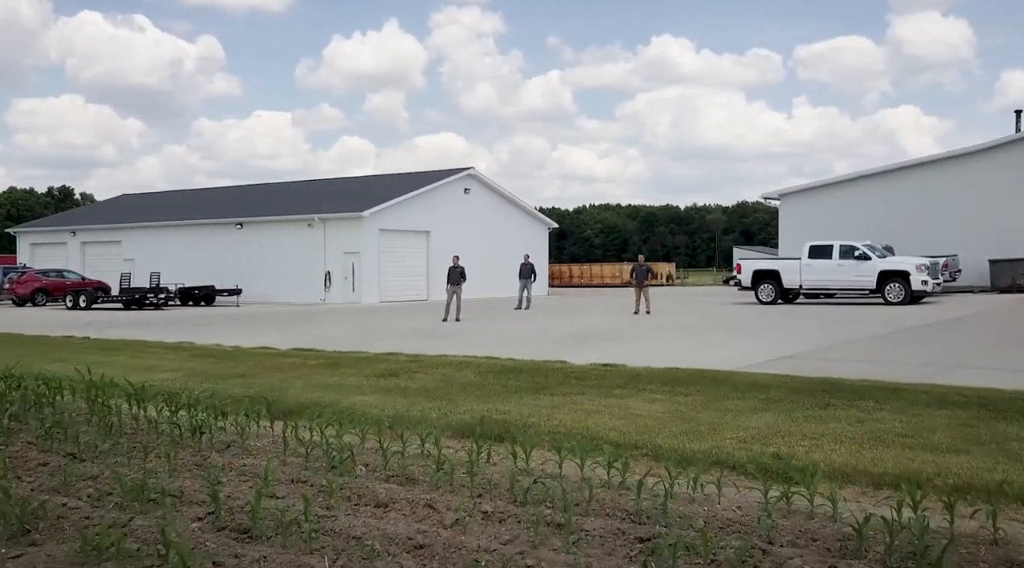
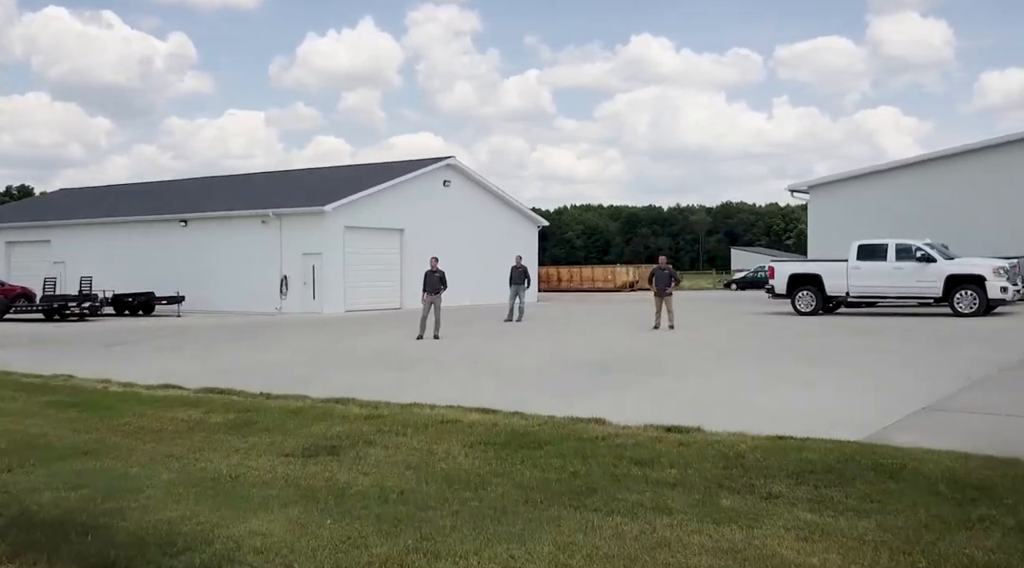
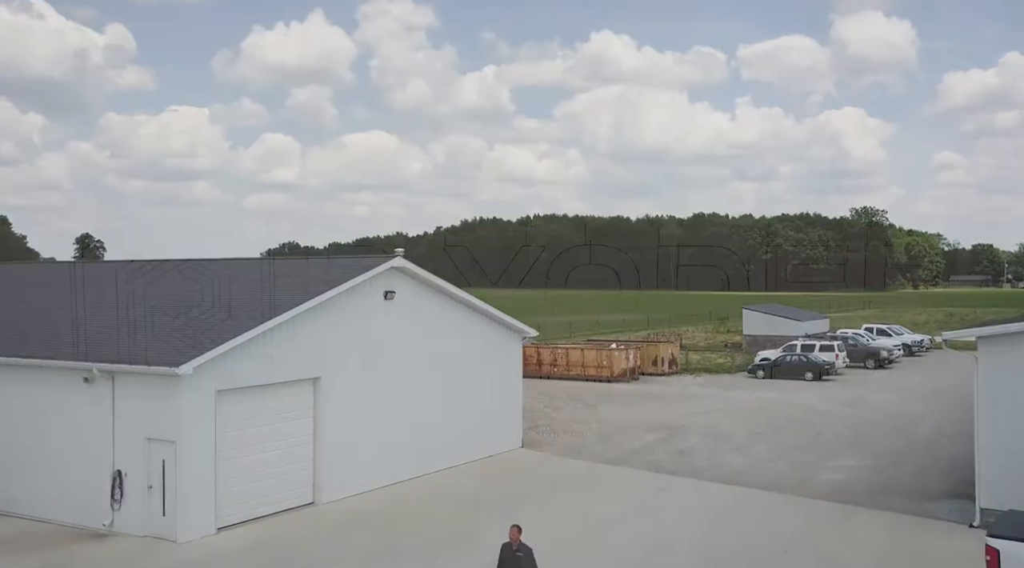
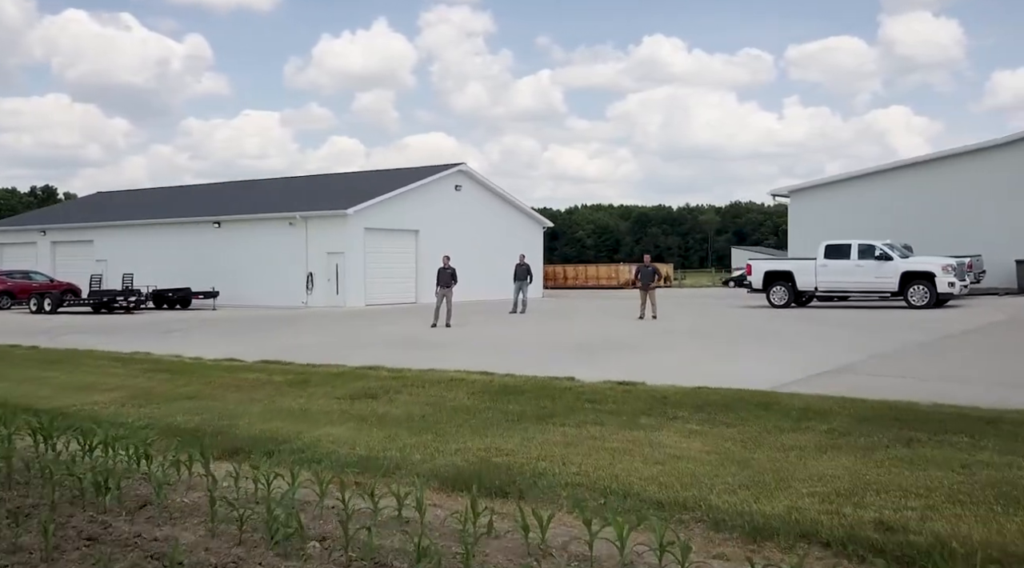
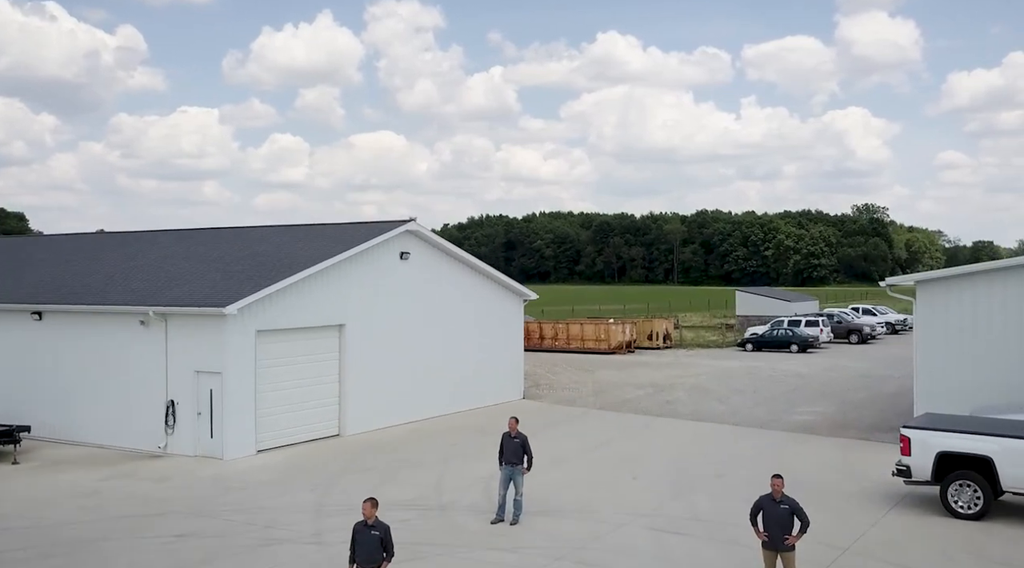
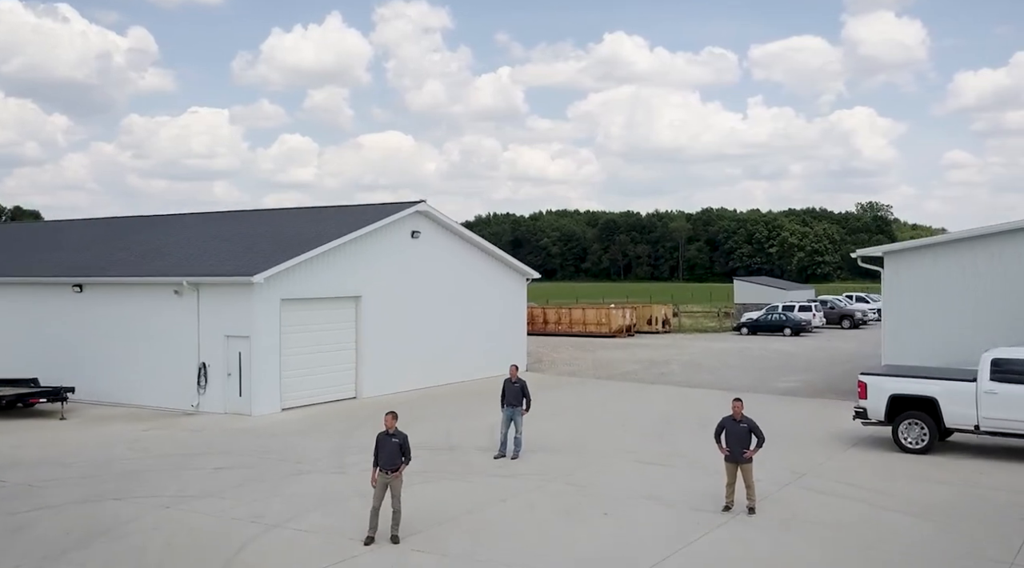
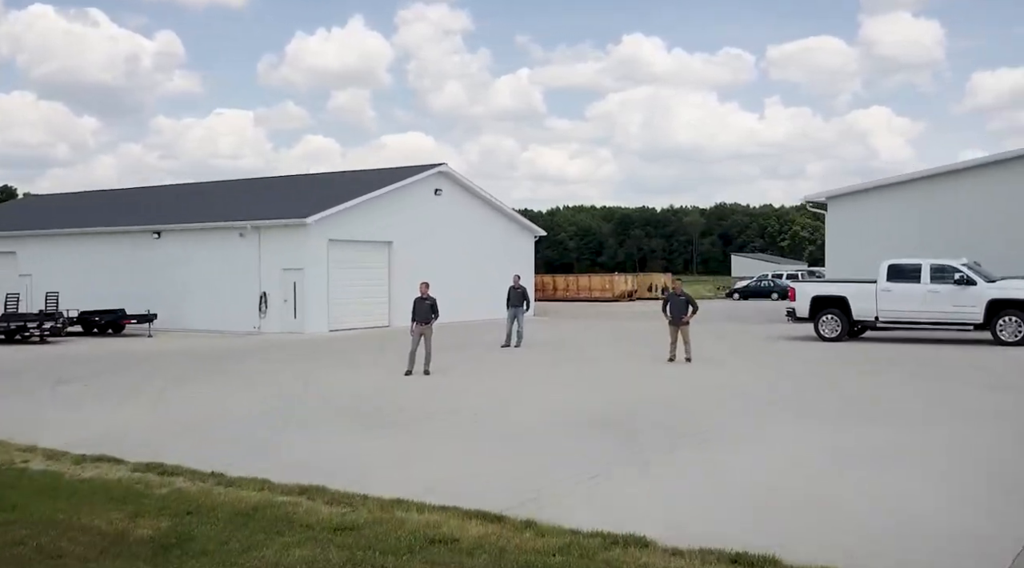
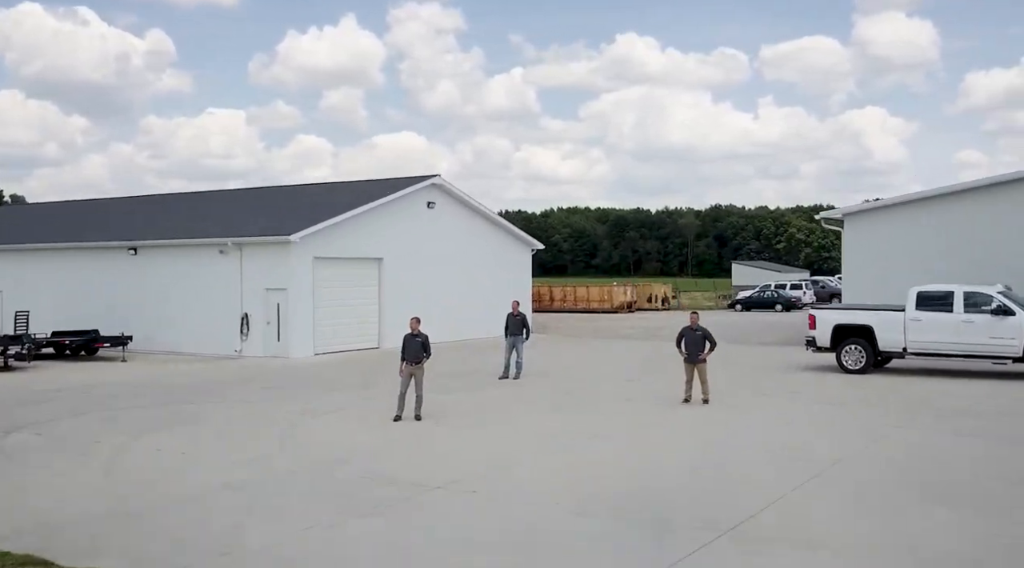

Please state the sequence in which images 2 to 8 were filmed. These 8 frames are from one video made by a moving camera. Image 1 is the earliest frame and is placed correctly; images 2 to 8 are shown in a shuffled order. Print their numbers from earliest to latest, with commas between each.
4, 2, 7, 8, 6, 5, 3
